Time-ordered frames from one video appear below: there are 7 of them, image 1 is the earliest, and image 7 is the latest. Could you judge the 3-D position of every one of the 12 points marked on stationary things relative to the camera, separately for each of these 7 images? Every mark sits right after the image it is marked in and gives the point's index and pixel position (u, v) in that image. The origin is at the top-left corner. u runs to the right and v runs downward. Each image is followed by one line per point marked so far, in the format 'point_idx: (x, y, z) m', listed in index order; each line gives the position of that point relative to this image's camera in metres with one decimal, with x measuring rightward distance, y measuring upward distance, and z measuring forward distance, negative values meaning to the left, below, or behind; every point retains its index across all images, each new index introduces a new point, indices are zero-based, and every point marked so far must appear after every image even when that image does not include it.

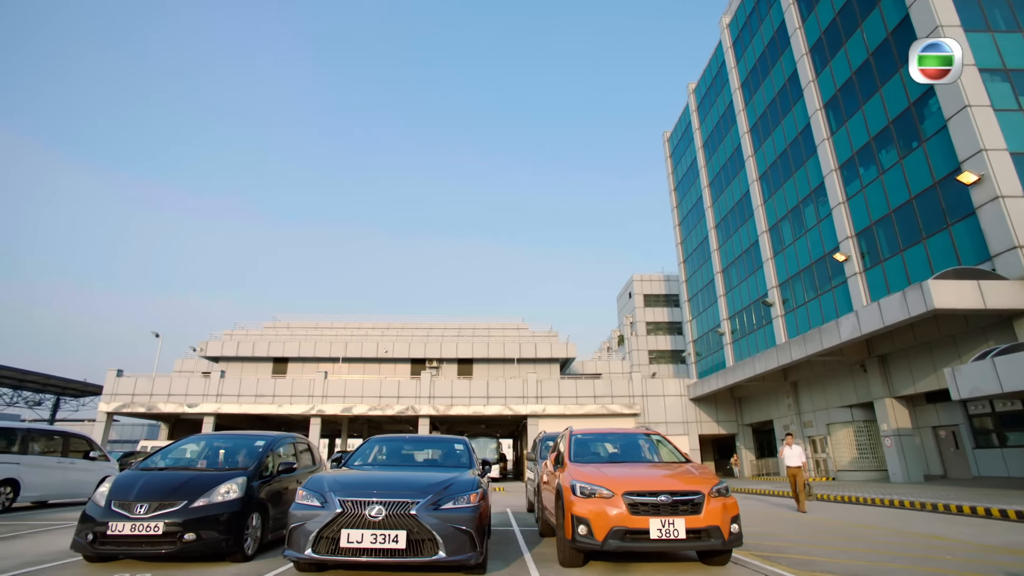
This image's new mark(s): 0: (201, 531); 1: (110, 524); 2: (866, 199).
0: (-3.1, -2.4, +5.5) m
1: (-3.9, -2.3, +5.3) m
2: (+12.5, +3.1, +19.5) m
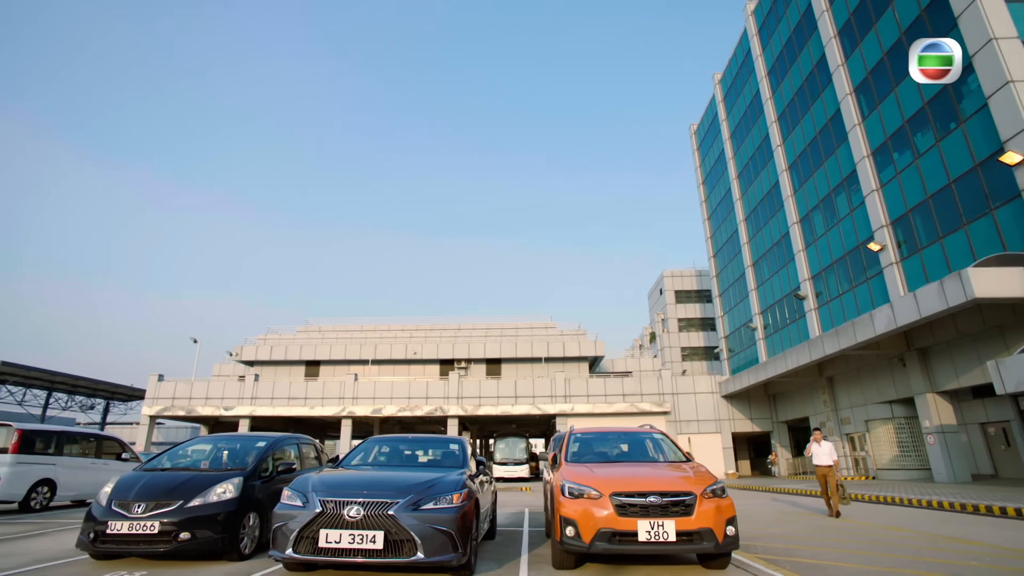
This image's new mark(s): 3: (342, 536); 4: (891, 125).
0: (-3.2, -2.5, +5.6) m
1: (-4.0, -2.3, +5.5) m
2: (+13.1, +3.5, +18.6) m
3: (-1.5, -2.1, +4.8) m
4: (+13.2, +5.6, +19.2) m
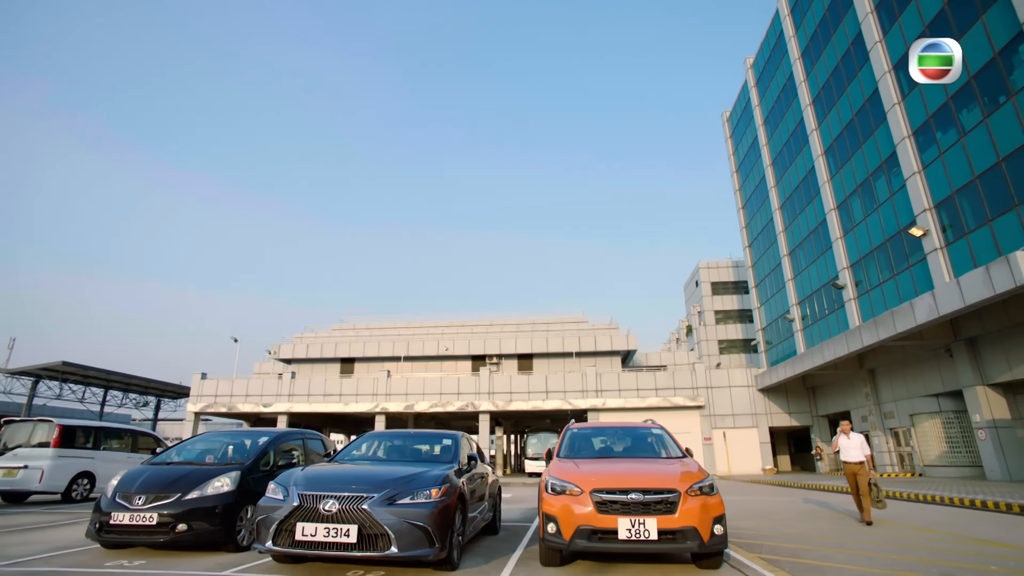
0: (-3.4, -2.5, +5.9) m
1: (-4.2, -2.4, +5.8) m
2: (+13.8, +3.9, +17.6) m
3: (-1.7, -2.1, +4.9) m
4: (+13.8, +6.1, +18.1) m
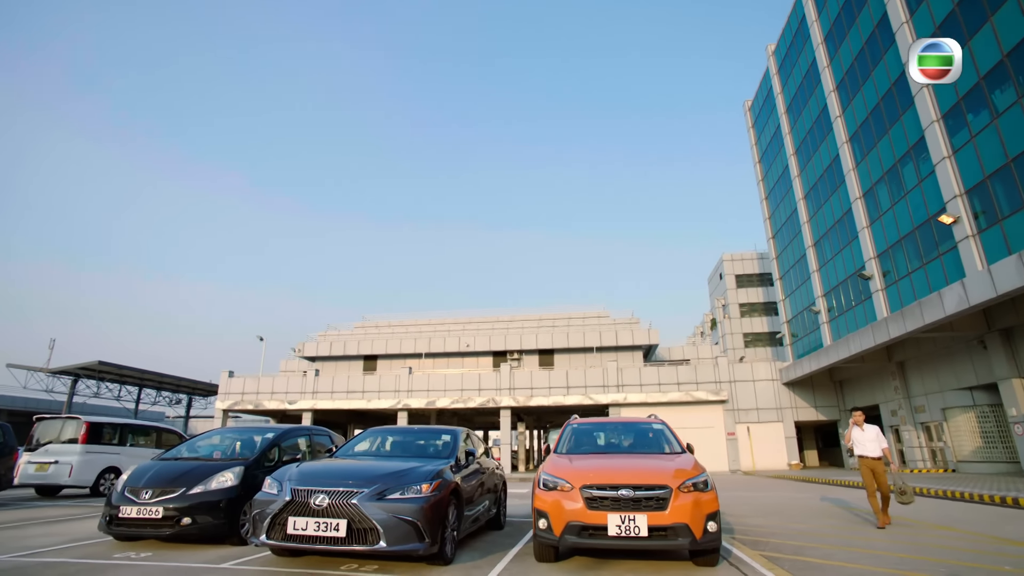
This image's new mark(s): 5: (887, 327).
0: (-3.5, -2.5, +6.1) m
1: (-4.3, -2.4, +6.0) m
2: (+14.1, +4.2, +16.9) m
3: (-1.8, -2.1, +5.0) m
4: (+14.2, +6.4, +17.4) m
5: (+13.0, -1.3, +19.1) m
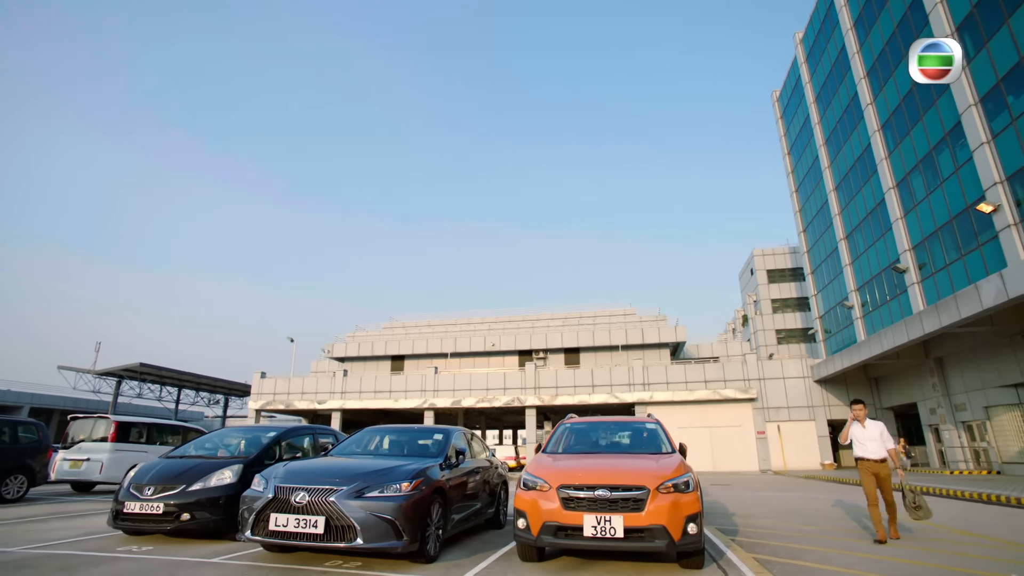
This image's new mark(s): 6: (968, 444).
0: (-3.6, -2.6, +6.3) m
1: (-4.4, -2.5, +6.3) m
2: (+14.5, +4.5, +16.0) m
3: (-2.1, -2.2, +5.1) m
4: (+14.5, +6.6, +16.5) m
5: (+13.6, -1.1, +18.3) m
6: (+16.3, -5.6, +19.8) m
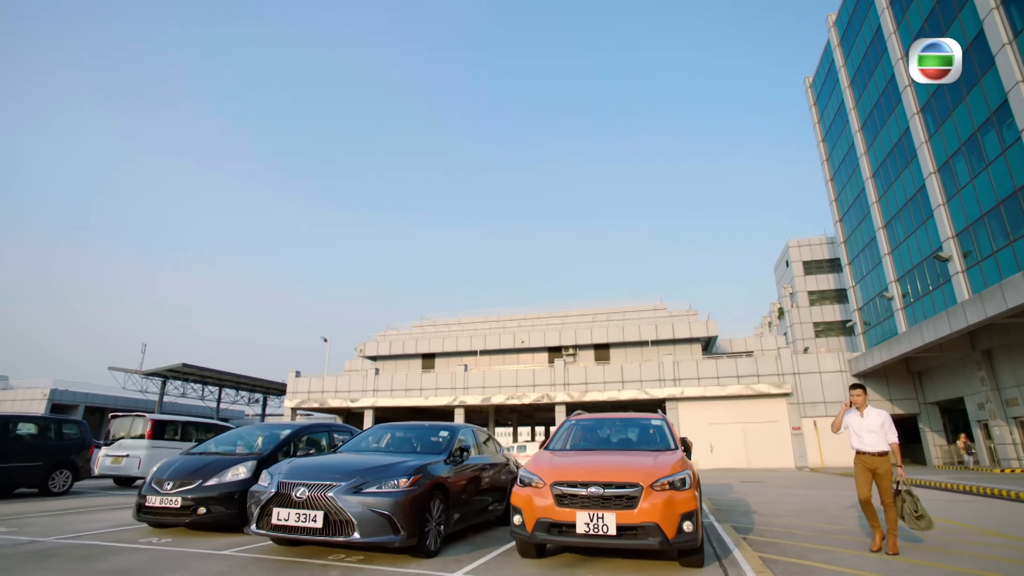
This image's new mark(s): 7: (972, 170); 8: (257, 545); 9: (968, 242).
0: (-3.6, -2.6, +6.6) m
1: (-4.4, -2.5, +6.7) m
2: (+15.0, +4.8, +15.0) m
3: (-2.1, -2.2, +5.3) m
4: (+15.0, +7.0, +15.5) m
5: (+14.3, -0.8, +17.4) m
6: (+17.2, -5.2, +18.8) m
7: (+15.9, +4.1, +19.1) m
8: (-2.8, -2.9, +6.2) m
9: (+16.0, +1.6, +19.4) m
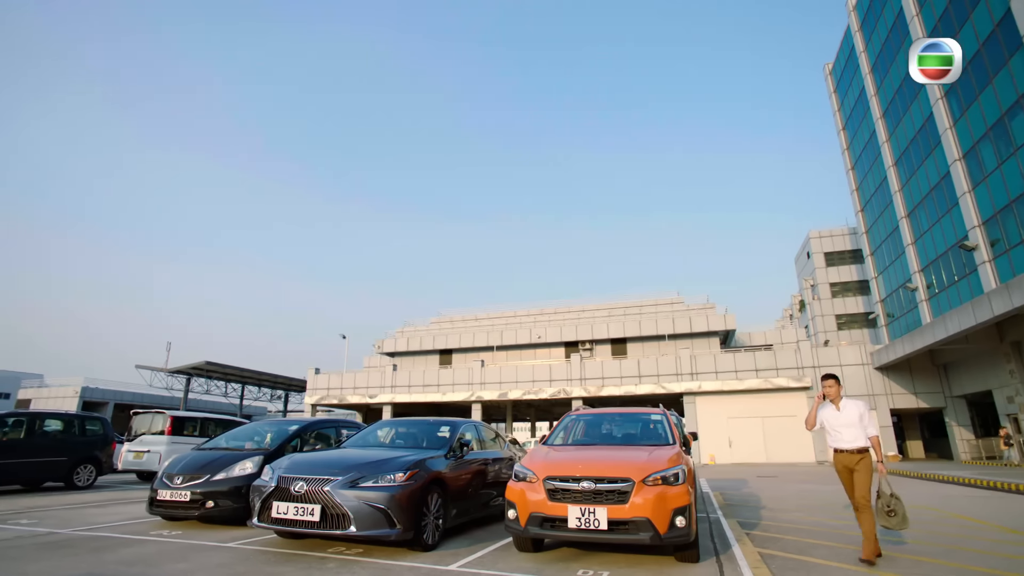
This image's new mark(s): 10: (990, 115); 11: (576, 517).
0: (-3.6, -2.6, +6.8) m
1: (-4.4, -2.5, +6.9) m
2: (+15.2, +5.1, +14.5) m
3: (-2.2, -2.2, +5.4) m
4: (+15.2, +7.3, +14.9) m
5: (+14.7, -0.5, +16.9) m
6: (+17.7, -4.8, +18.2) m
7: (+16.3, +4.5, +18.5) m
8: (-2.9, -2.8, +6.3) m
9: (+16.4, +2.0, +18.8) m
10: (+16.2, +5.9, +18.8) m
11: (+0.6, -2.1, +5.1) m
